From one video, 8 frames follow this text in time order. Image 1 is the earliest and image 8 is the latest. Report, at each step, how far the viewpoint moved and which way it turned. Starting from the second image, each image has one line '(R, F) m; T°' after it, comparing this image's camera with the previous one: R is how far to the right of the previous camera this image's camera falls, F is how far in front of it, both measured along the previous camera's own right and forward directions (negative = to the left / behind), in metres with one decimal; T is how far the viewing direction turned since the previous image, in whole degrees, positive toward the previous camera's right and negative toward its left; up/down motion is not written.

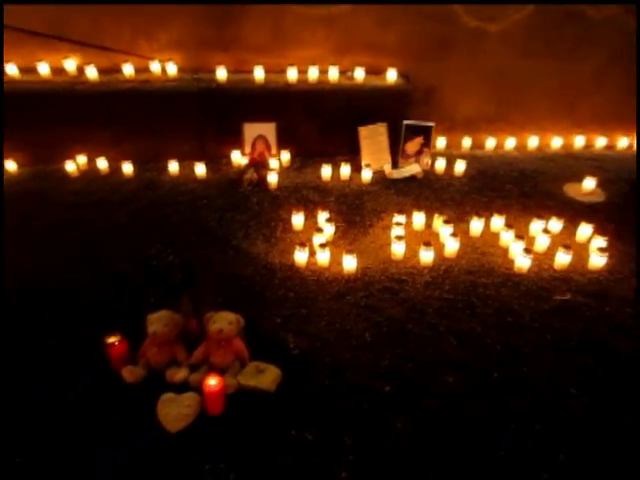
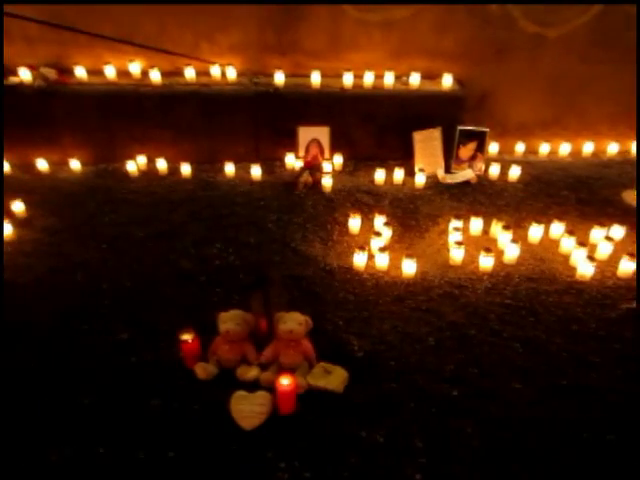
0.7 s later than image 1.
(-0.3, 0.0) m; -3°
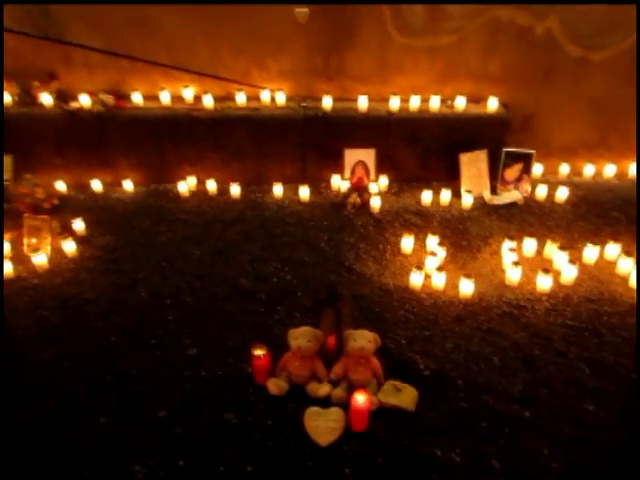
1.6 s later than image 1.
(-0.3, -0.1) m; -2°
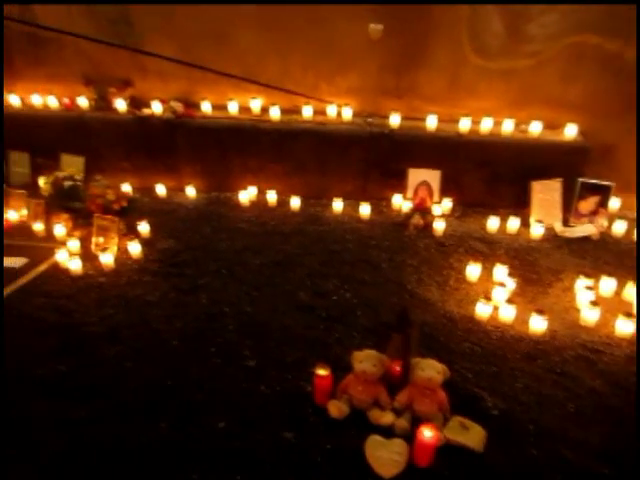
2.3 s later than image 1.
(-0.2, +0.1) m; -5°
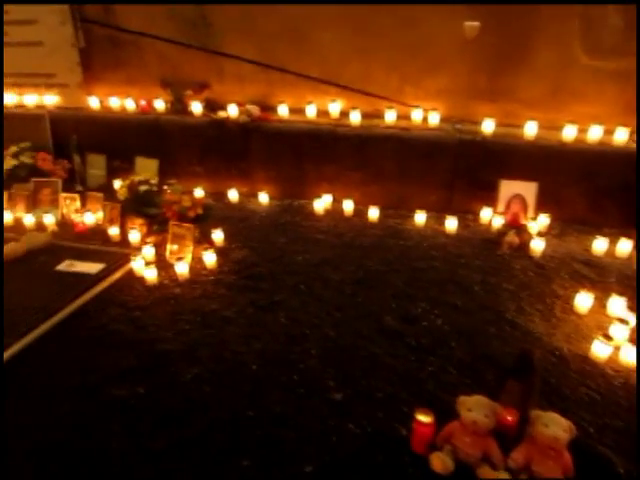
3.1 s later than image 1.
(-0.3, +0.3) m; -6°
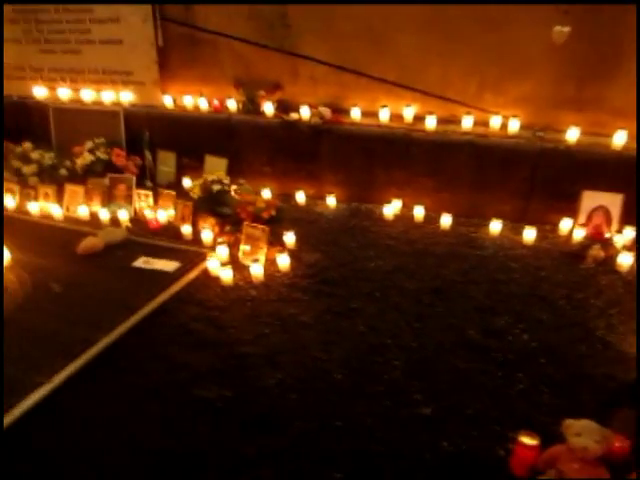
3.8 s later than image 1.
(-0.3, 0.0) m; -4°
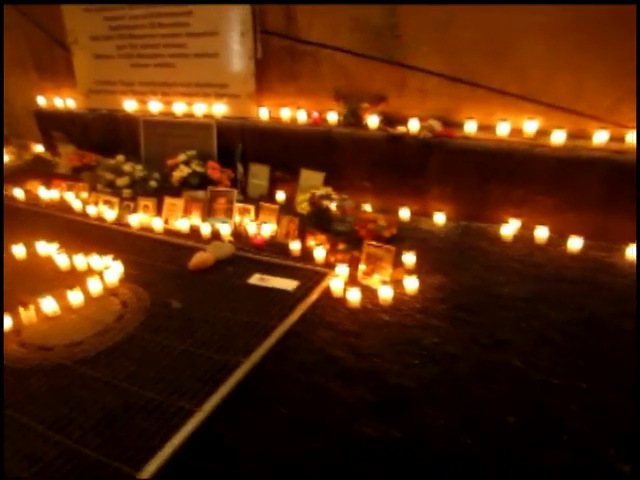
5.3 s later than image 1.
(-0.8, +0.2) m; -3°
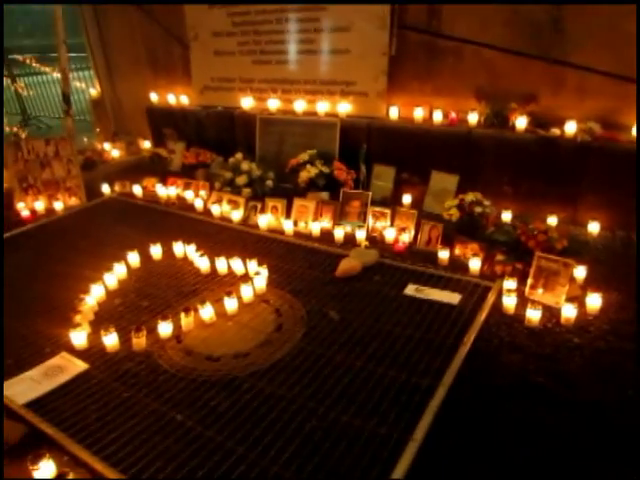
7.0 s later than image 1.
(-1.0, +0.2) m; -4°
